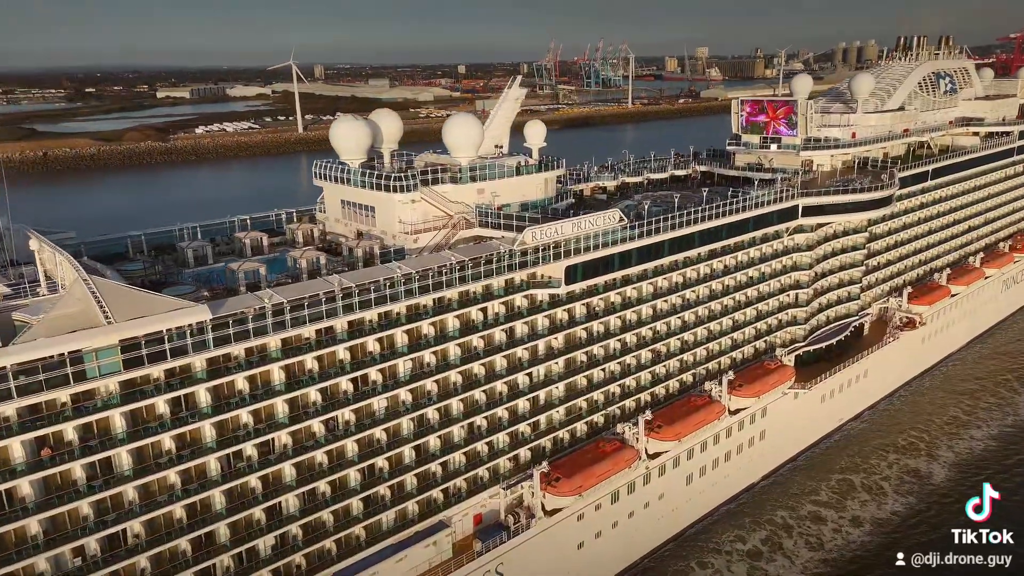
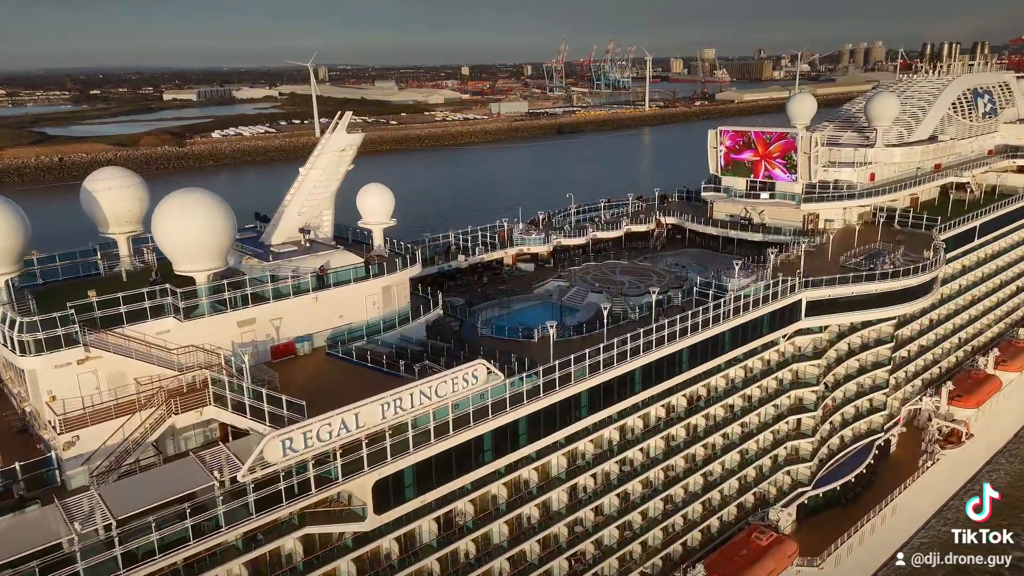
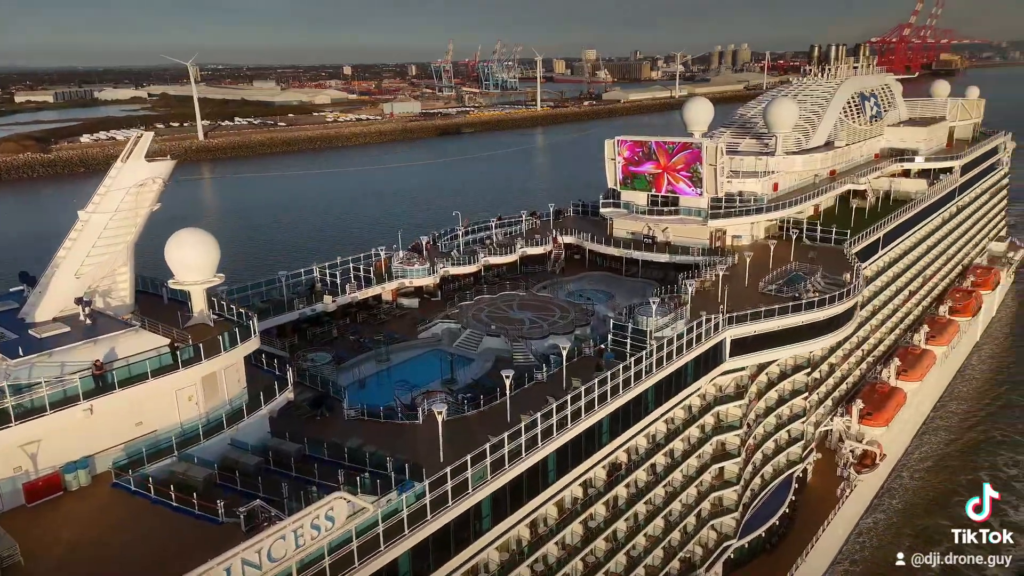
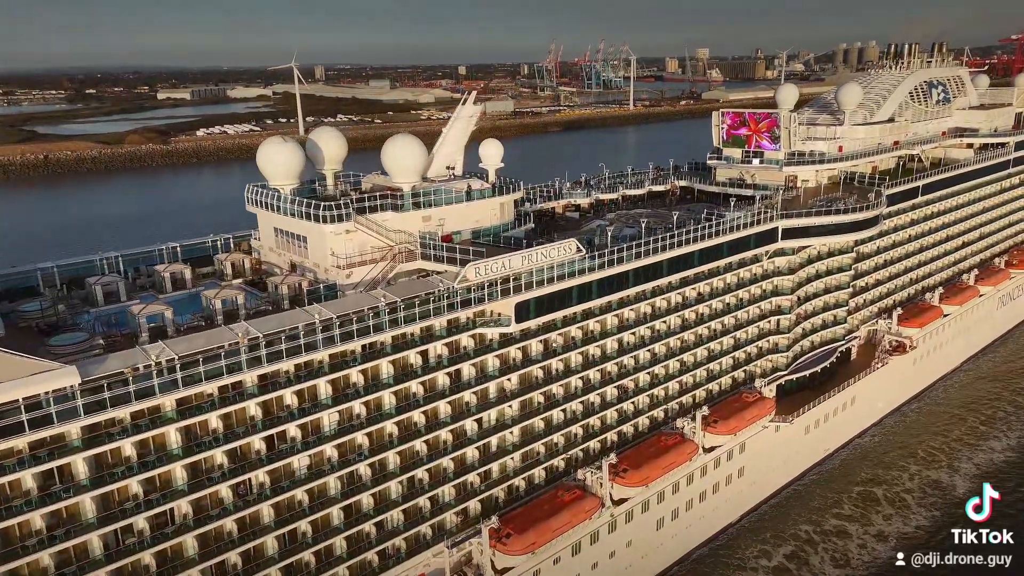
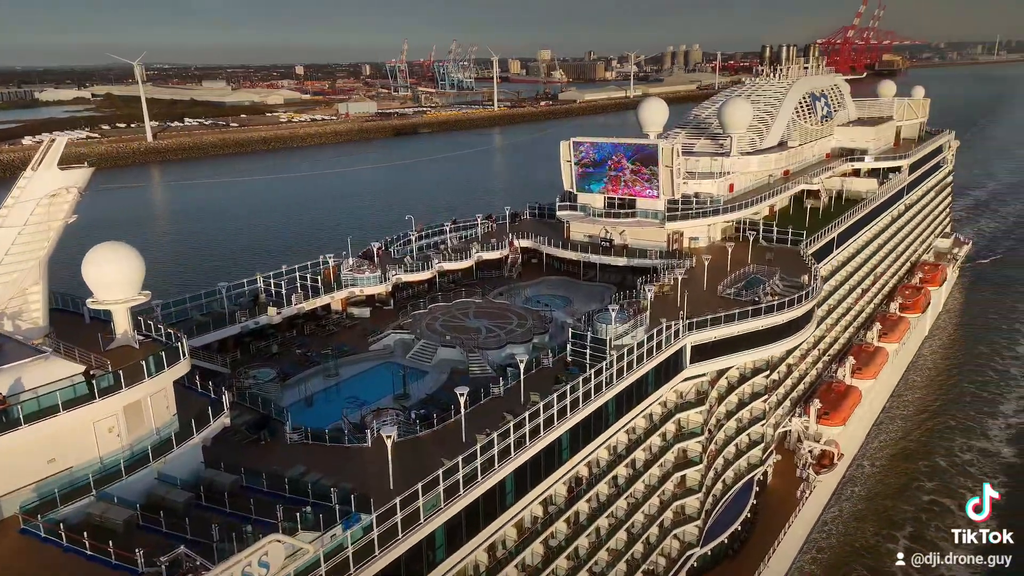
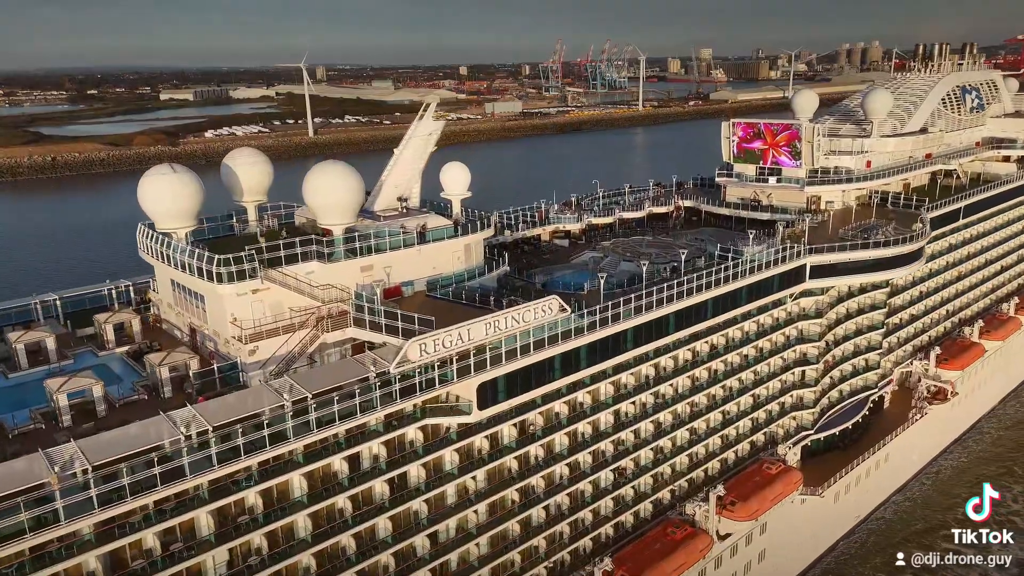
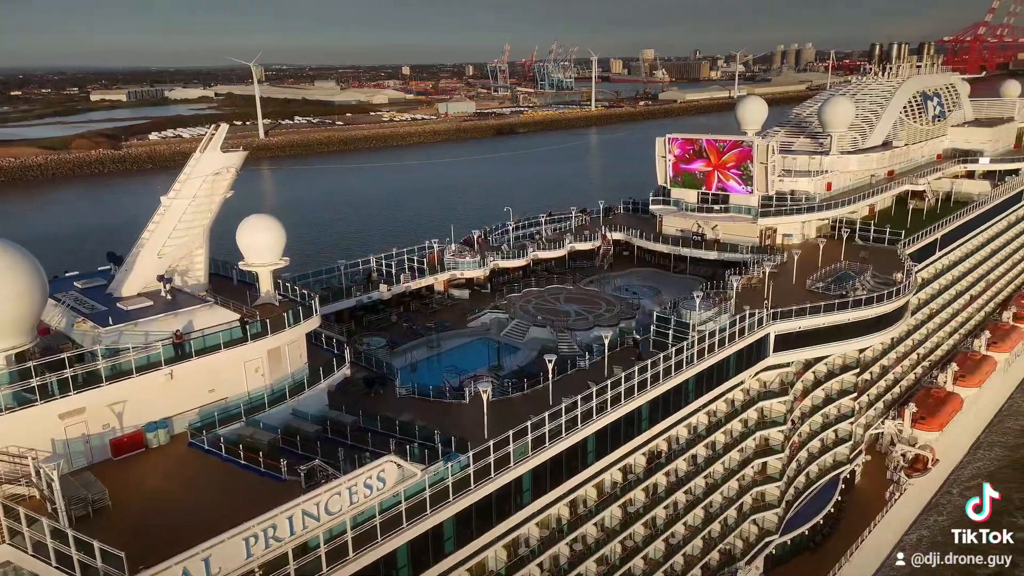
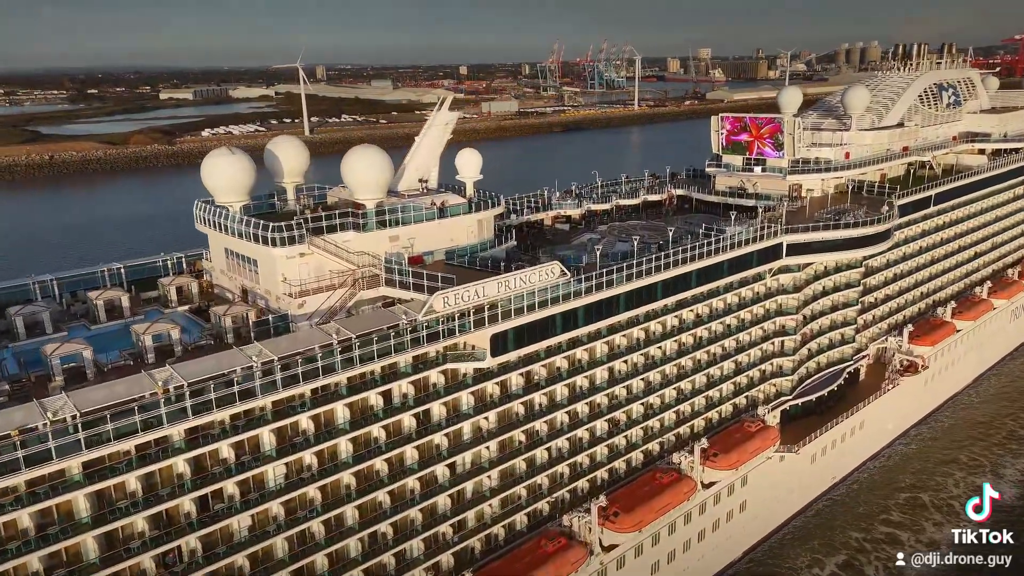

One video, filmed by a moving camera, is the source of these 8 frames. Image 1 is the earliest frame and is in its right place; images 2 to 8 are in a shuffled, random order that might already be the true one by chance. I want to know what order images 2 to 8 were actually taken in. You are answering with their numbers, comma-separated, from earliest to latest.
4, 8, 6, 2, 7, 3, 5
